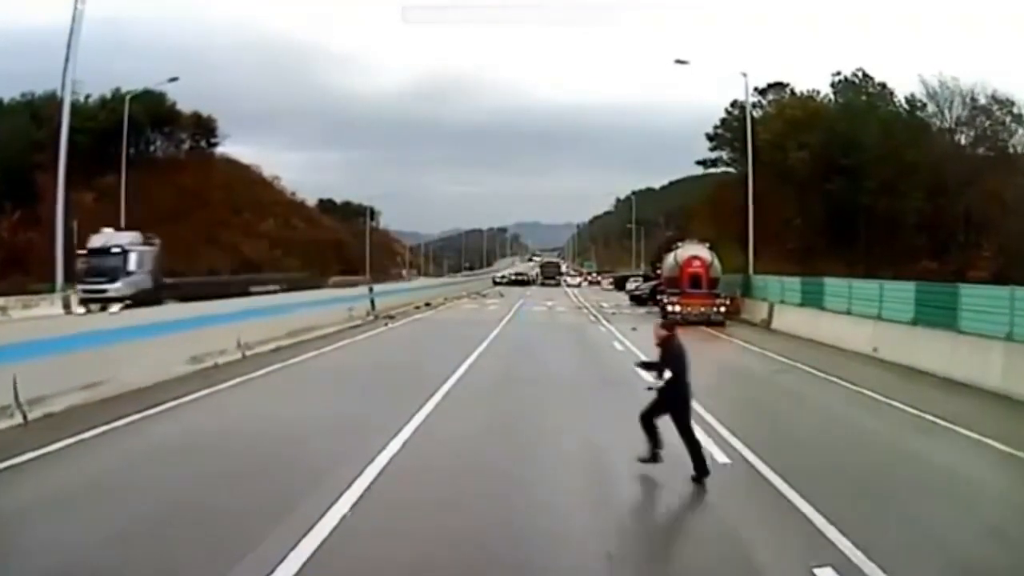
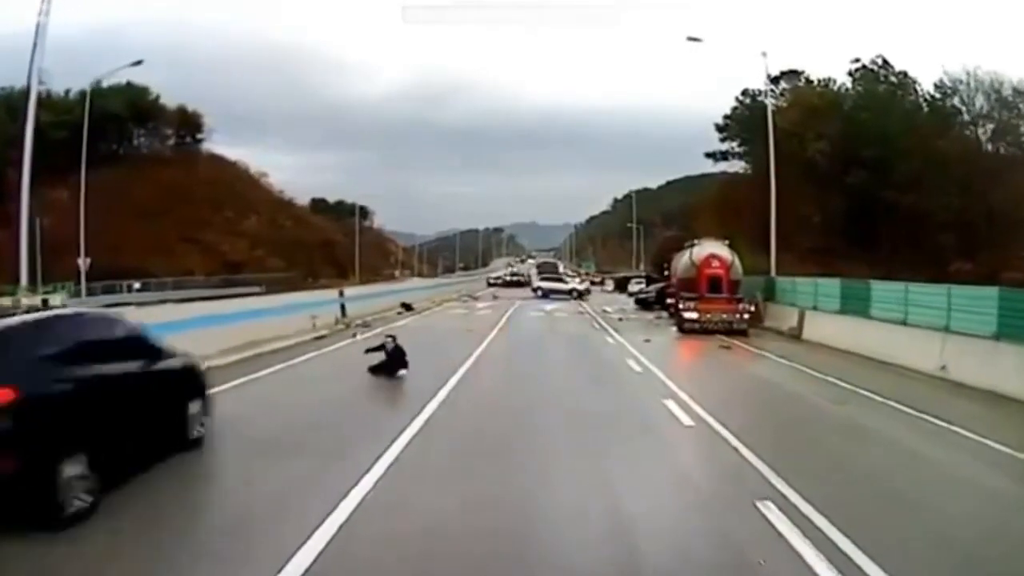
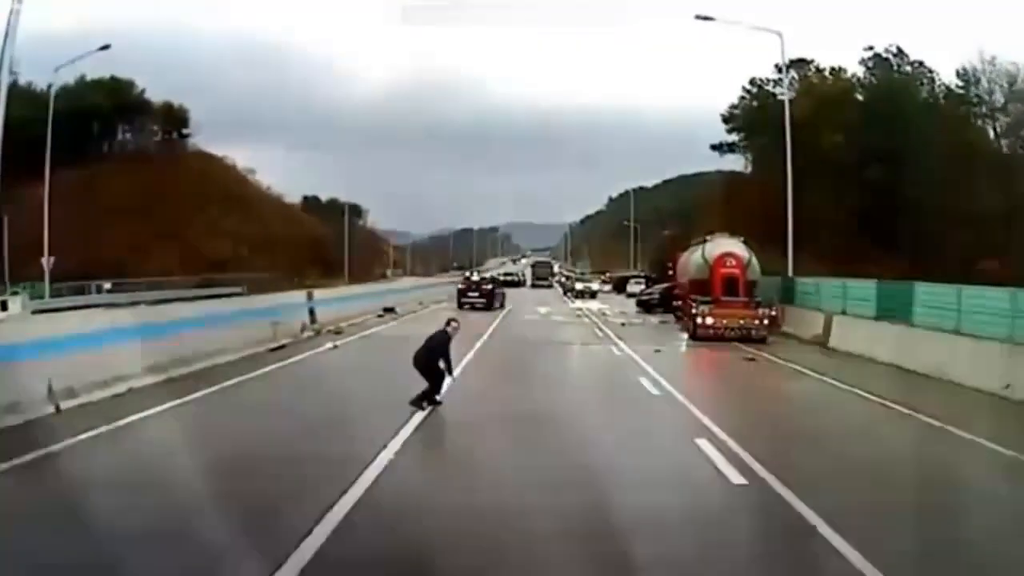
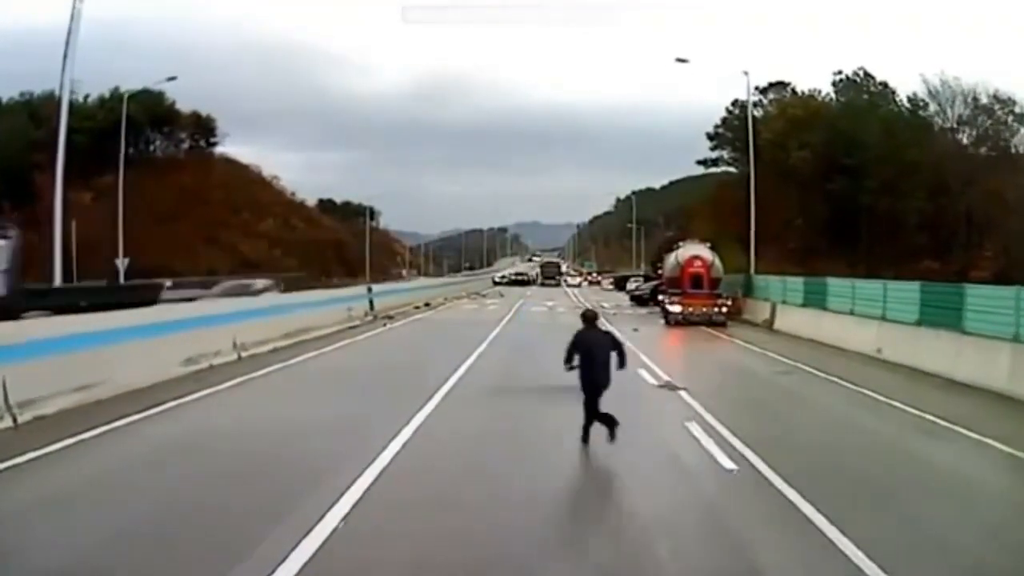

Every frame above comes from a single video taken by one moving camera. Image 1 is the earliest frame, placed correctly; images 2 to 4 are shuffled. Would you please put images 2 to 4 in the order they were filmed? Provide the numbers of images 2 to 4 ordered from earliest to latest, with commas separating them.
4, 2, 3
